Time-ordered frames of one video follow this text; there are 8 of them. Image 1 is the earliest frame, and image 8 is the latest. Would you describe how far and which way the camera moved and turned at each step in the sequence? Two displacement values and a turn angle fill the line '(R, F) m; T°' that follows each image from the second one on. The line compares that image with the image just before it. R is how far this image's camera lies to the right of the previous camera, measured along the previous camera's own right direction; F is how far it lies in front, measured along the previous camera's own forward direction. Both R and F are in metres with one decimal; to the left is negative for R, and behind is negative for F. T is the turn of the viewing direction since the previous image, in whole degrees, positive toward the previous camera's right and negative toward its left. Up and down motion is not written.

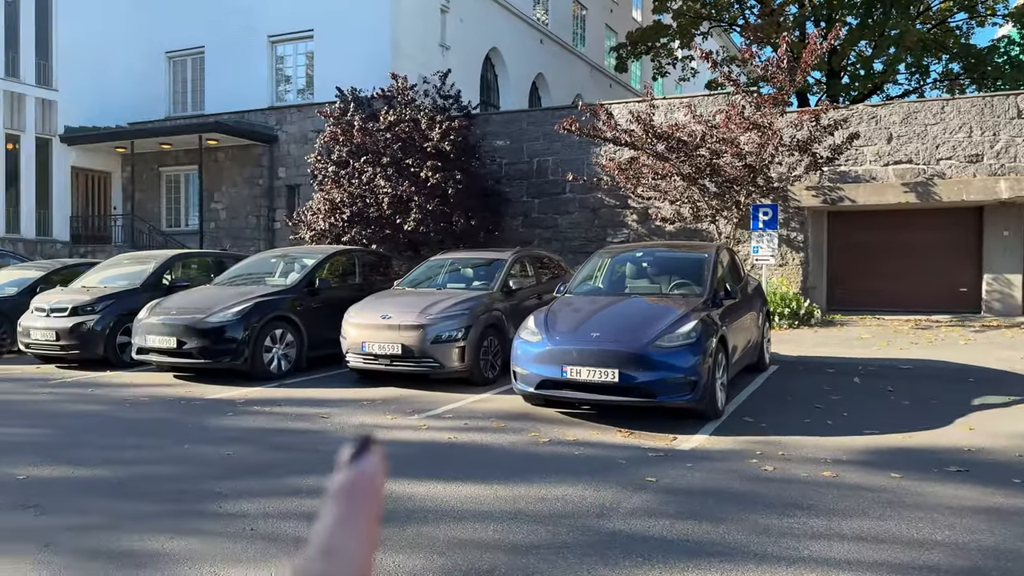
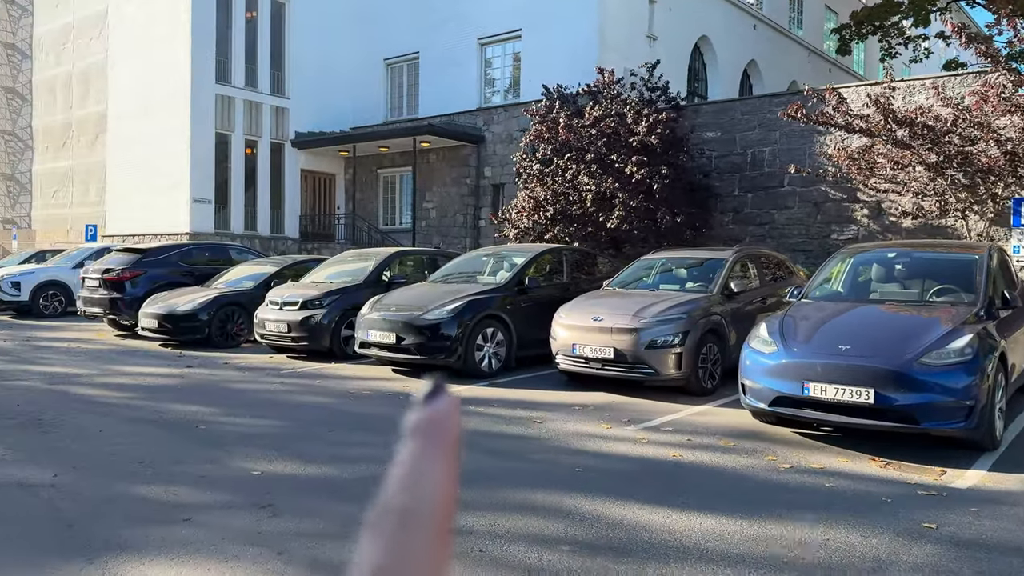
(-0.2, +0.4) m; -14°
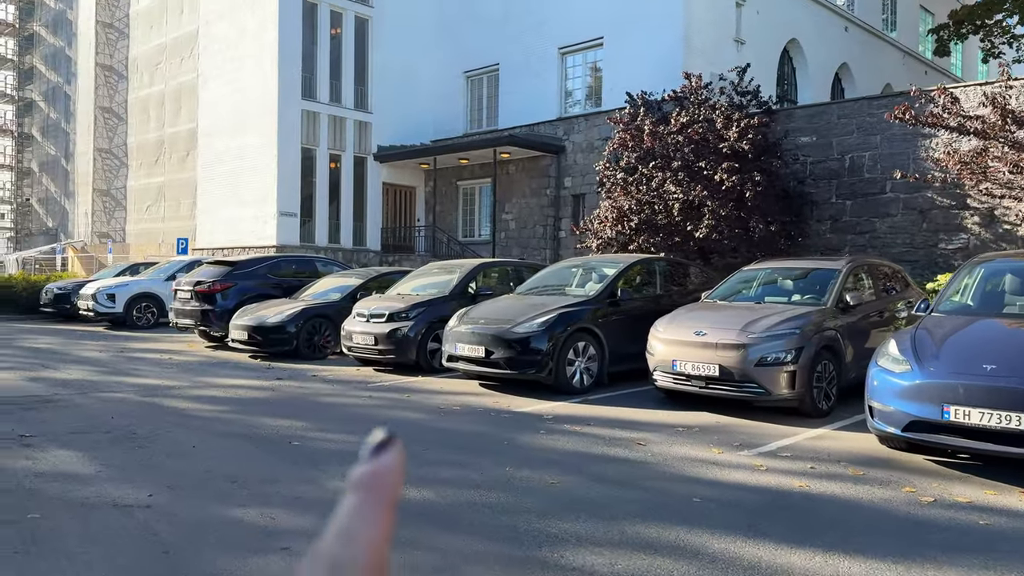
(-0.2, +0.3) m; -5°
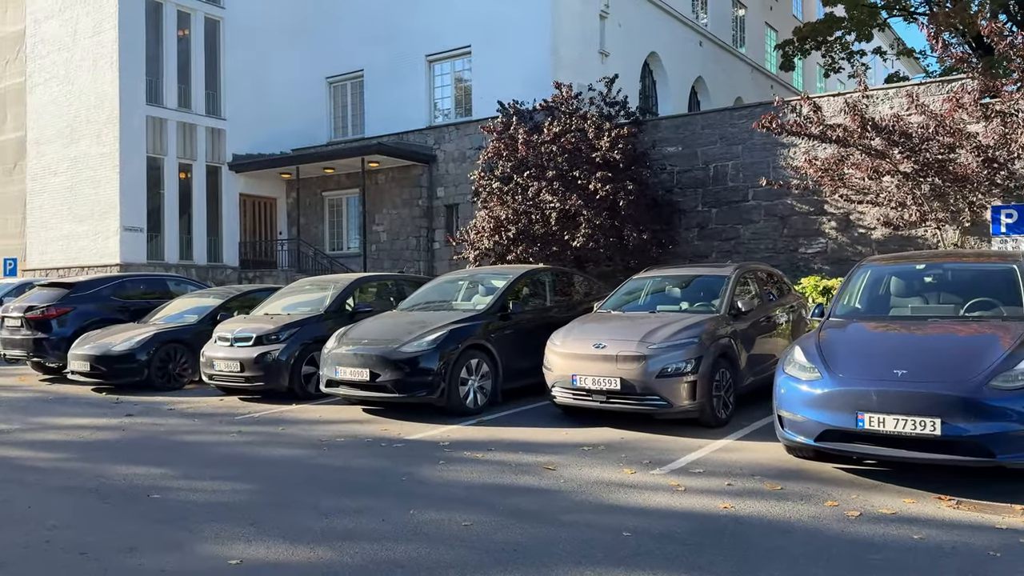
(-0.2, +0.5) m; +10°
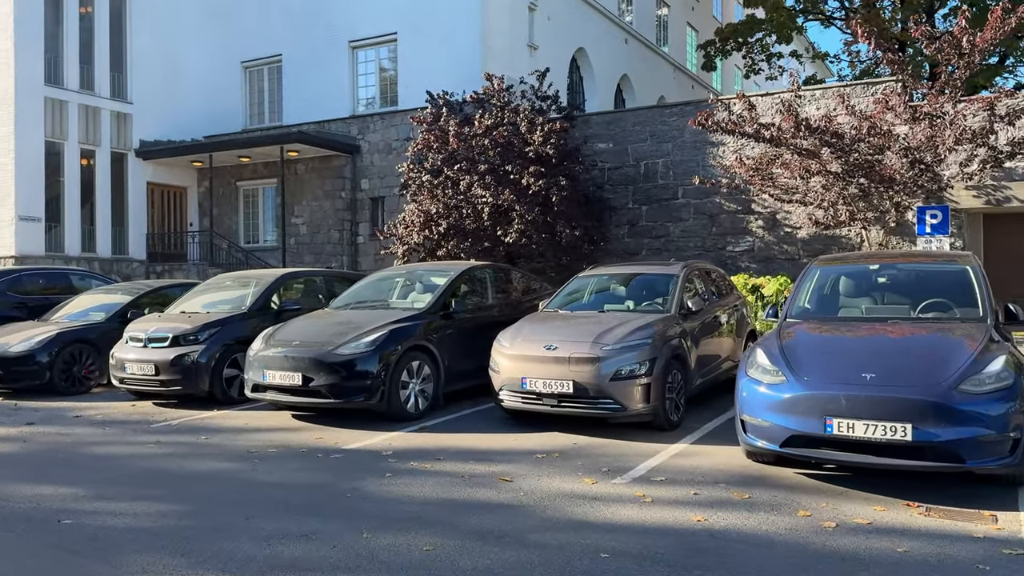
(-0.2, +0.4) m; +6°
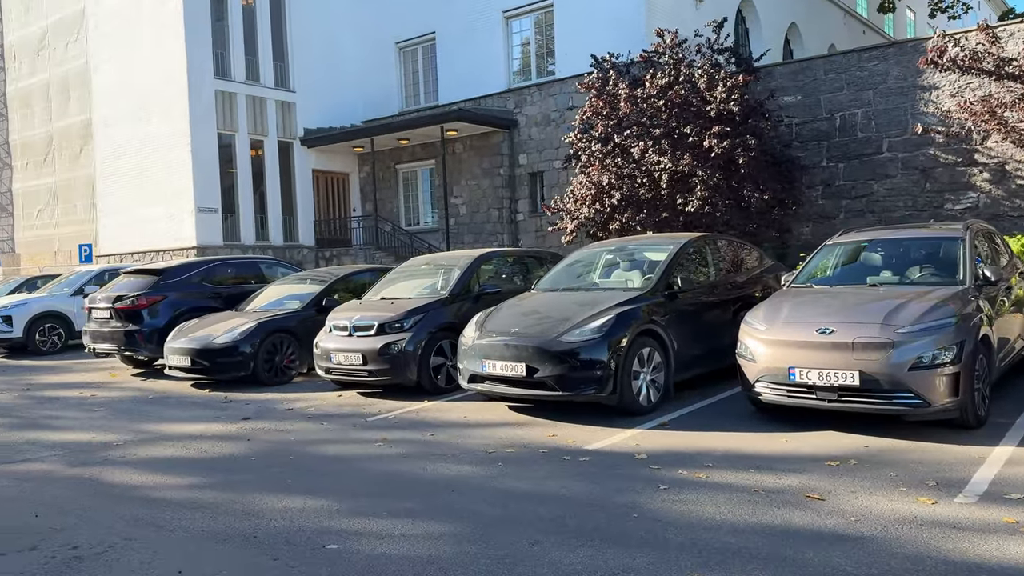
(-0.8, +0.7) m; -9°
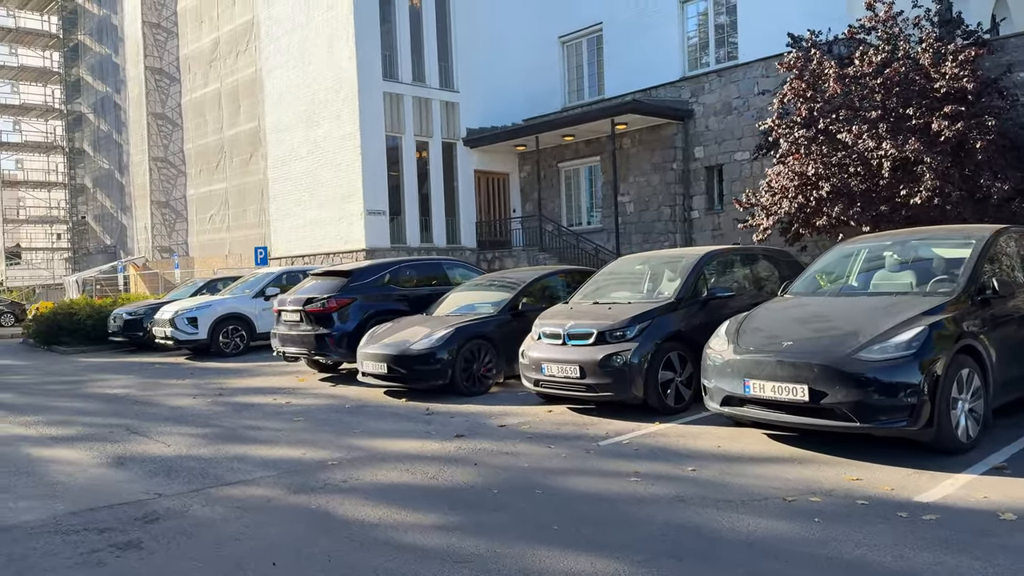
(-0.9, +0.9) m; -9°
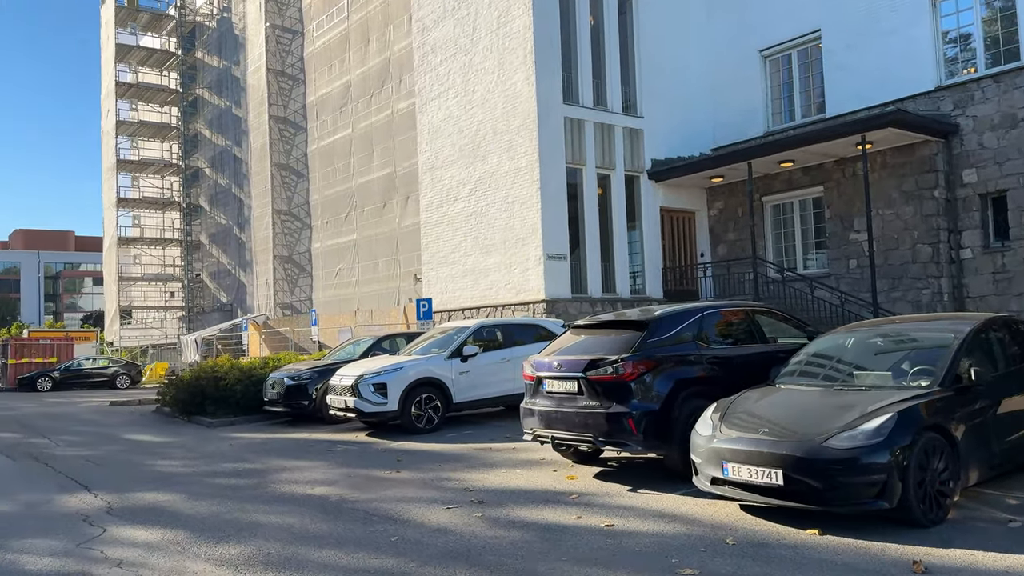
(-2.4, +2.8) m; -6°
